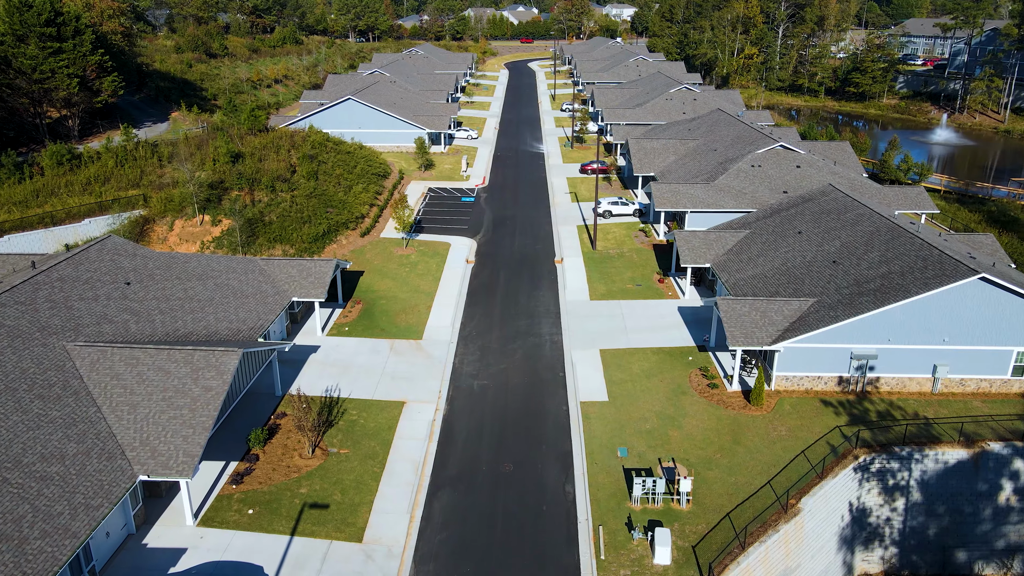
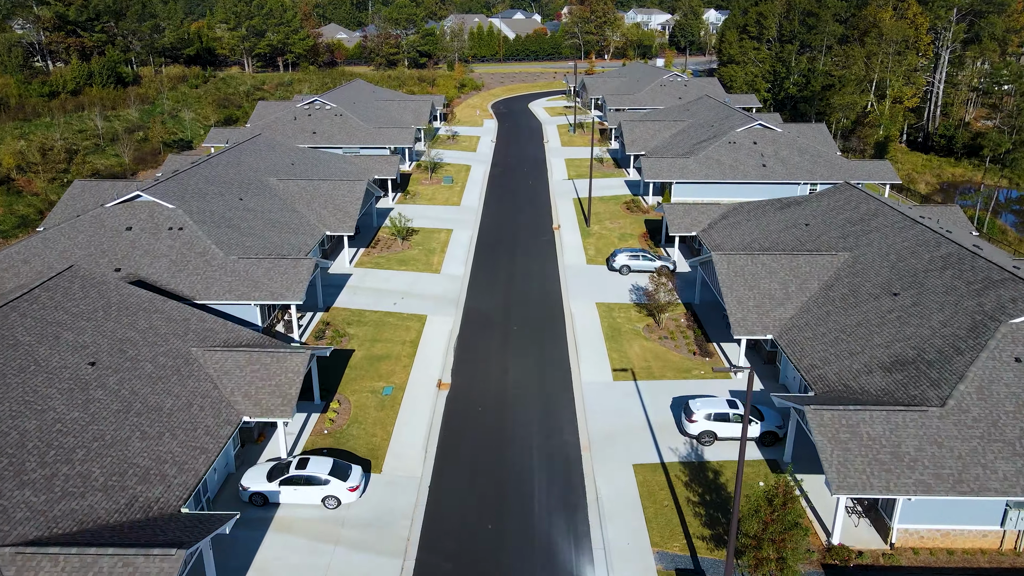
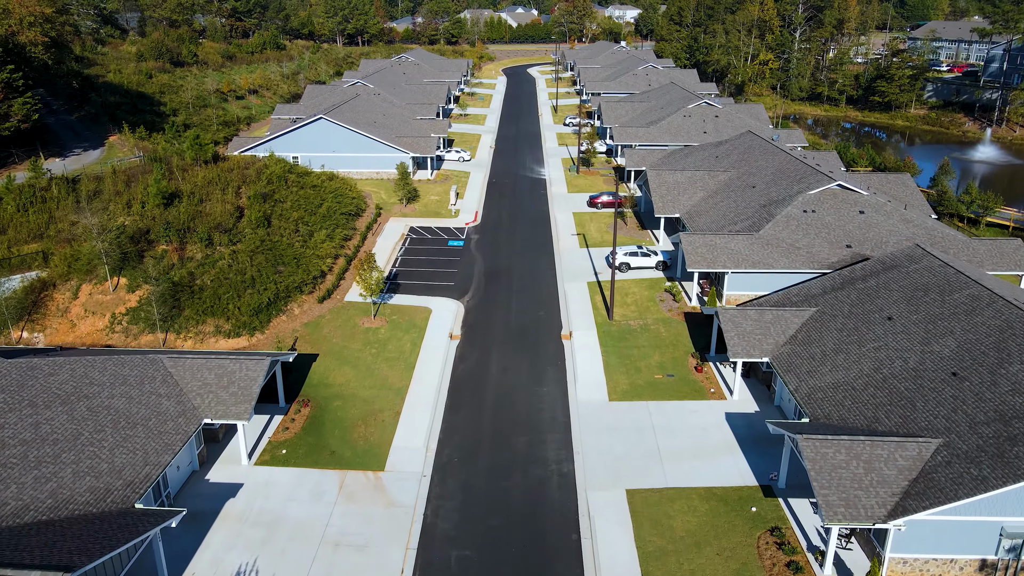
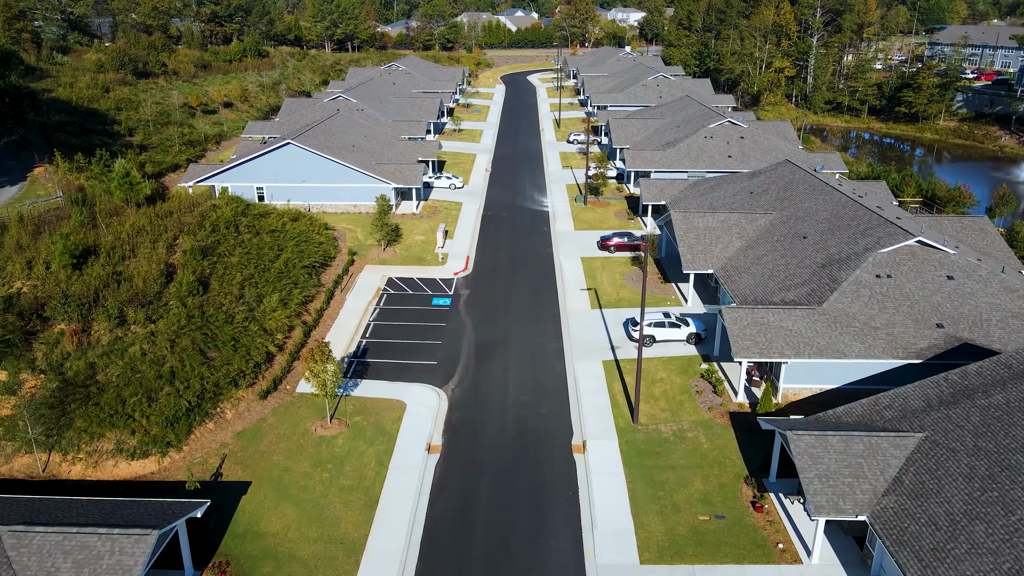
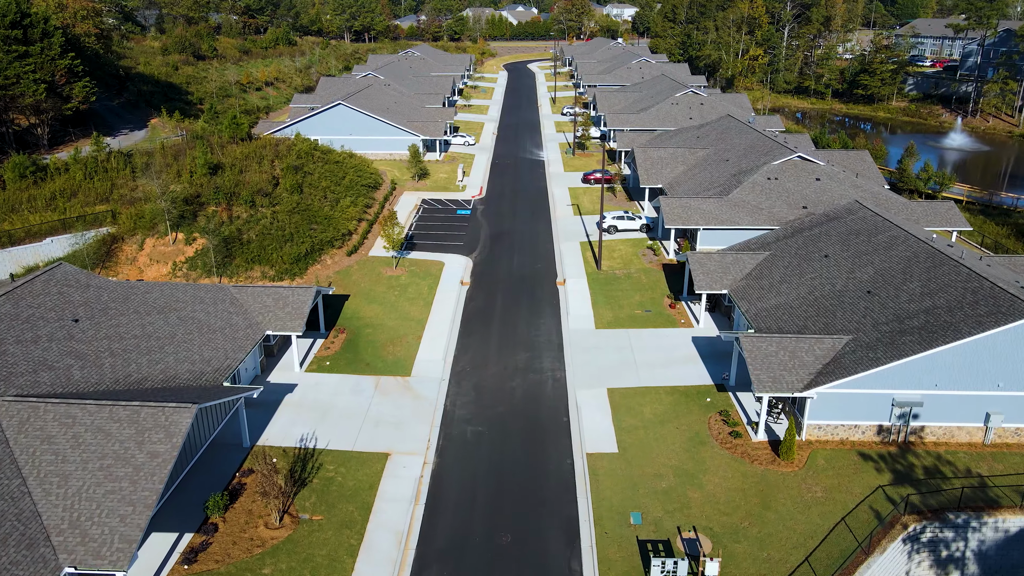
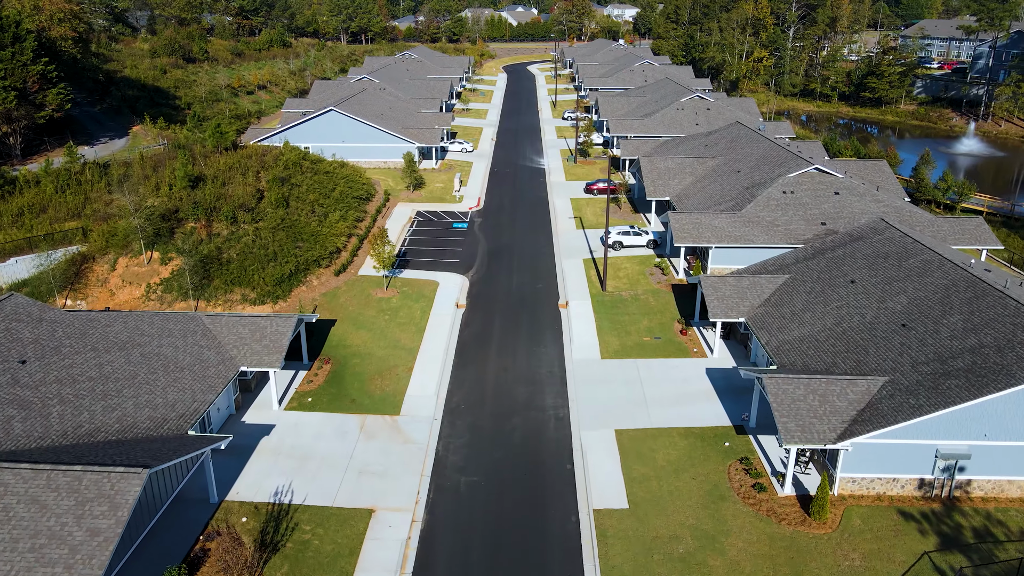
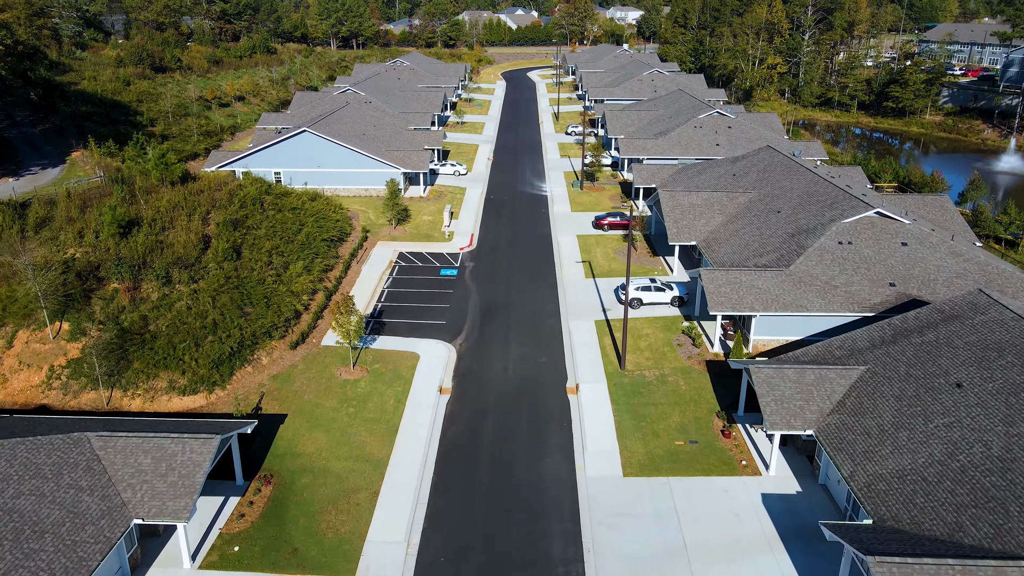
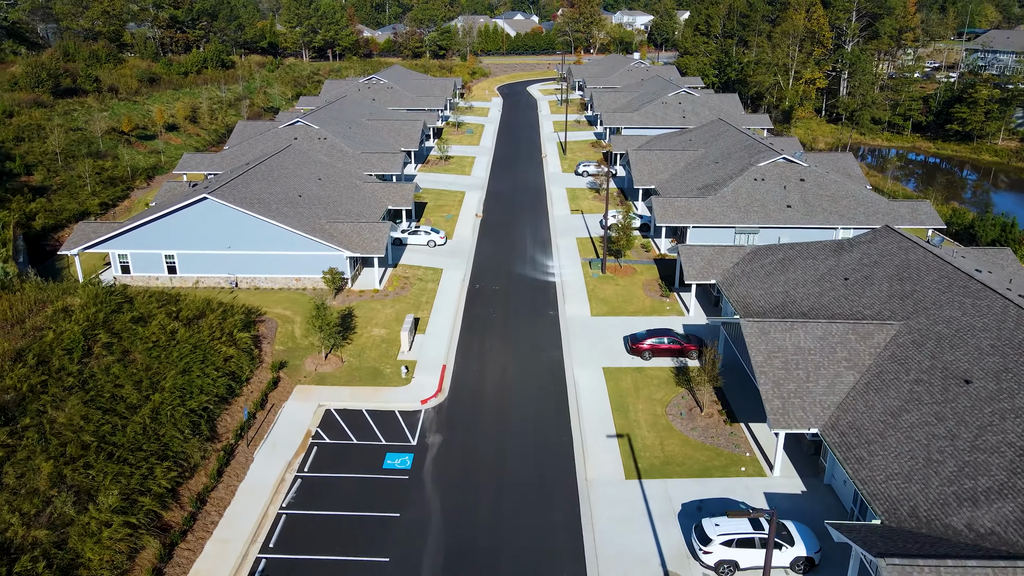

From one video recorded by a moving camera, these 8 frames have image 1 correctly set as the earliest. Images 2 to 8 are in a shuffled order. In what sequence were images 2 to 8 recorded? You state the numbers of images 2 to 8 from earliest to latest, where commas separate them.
5, 6, 3, 7, 4, 8, 2
